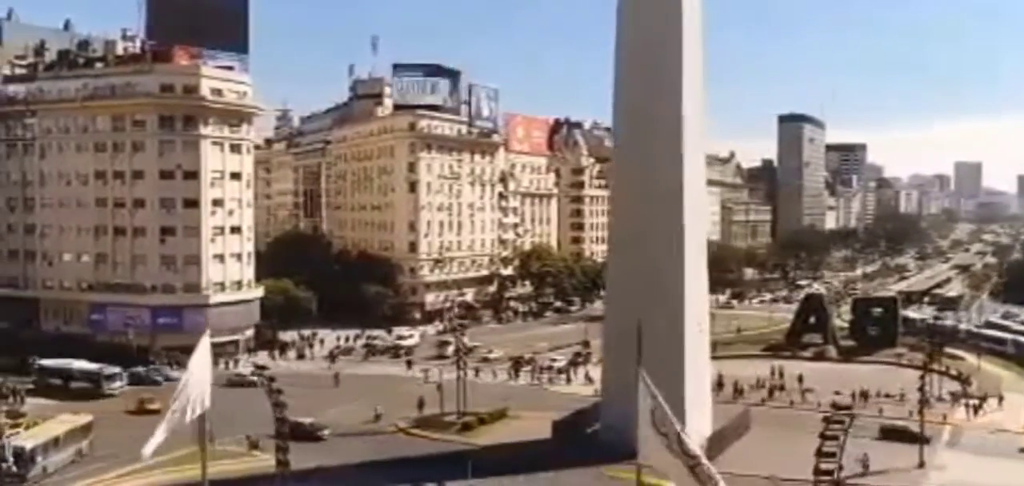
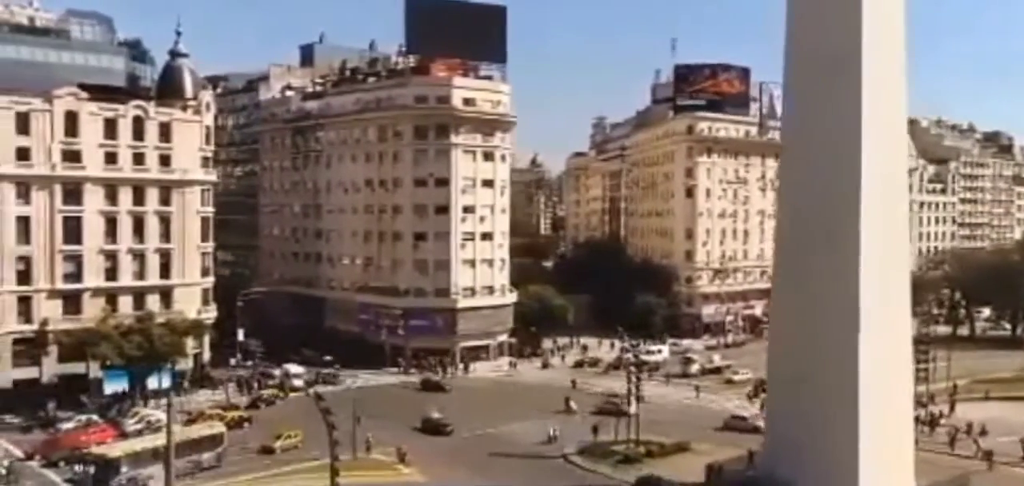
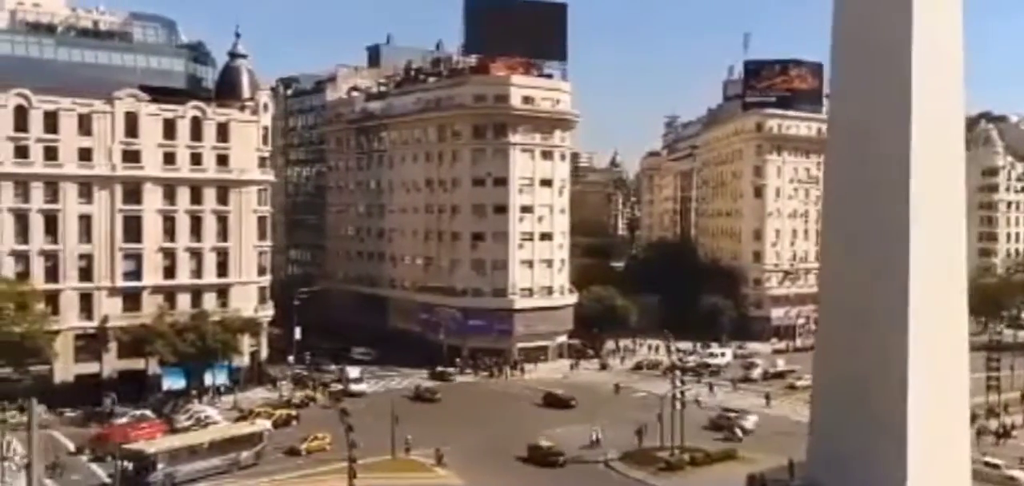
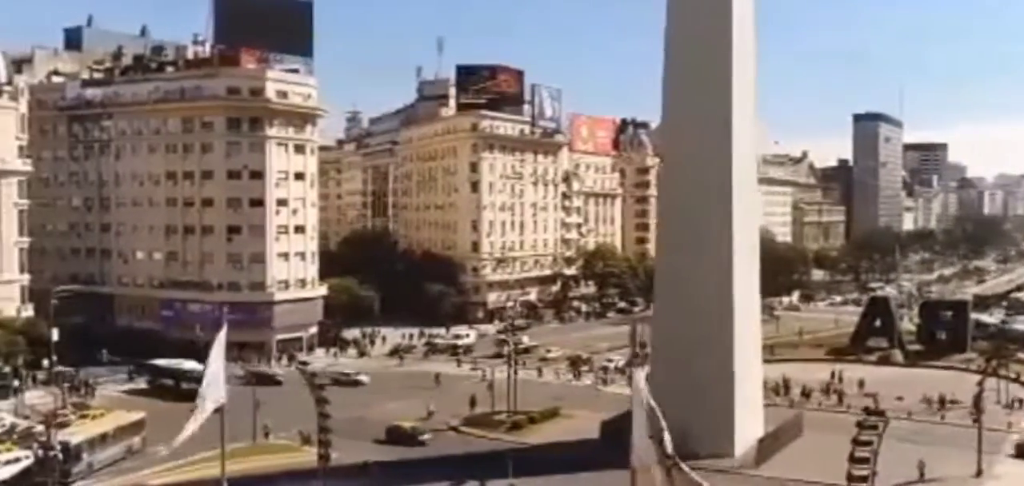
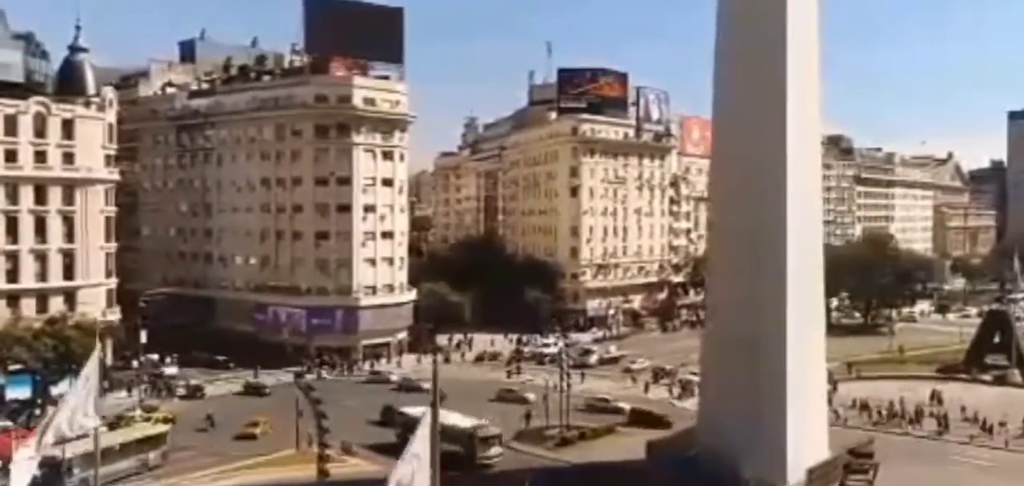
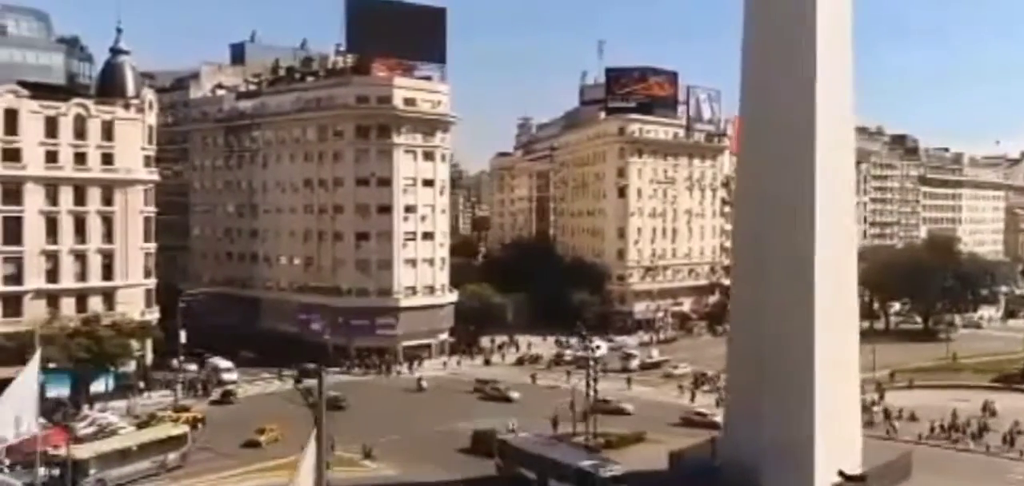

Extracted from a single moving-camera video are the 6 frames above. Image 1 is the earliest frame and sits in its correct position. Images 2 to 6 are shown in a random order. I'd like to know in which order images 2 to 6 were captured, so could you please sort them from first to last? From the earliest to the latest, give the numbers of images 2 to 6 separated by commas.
4, 5, 6, 2, 3
